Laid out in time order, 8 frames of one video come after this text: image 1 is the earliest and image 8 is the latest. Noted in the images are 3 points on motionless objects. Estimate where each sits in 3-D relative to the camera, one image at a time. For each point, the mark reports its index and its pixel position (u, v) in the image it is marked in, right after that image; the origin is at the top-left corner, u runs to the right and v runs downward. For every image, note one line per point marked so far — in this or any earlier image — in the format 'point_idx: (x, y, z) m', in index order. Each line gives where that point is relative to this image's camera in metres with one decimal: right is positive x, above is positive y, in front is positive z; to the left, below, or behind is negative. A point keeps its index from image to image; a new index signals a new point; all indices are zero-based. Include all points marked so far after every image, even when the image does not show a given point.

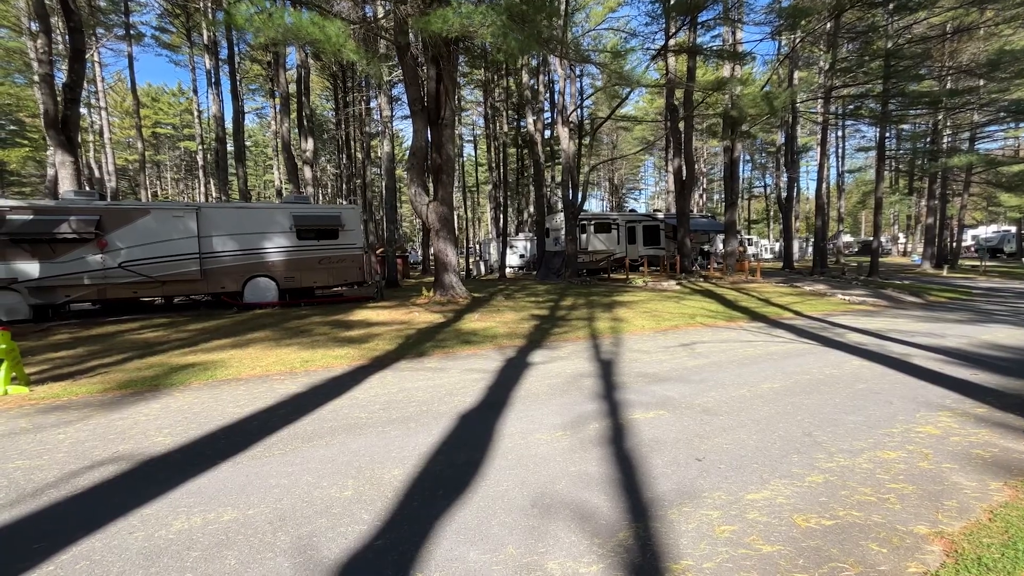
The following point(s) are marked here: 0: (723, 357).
0: (+3.1, -1.0, +6.7) m
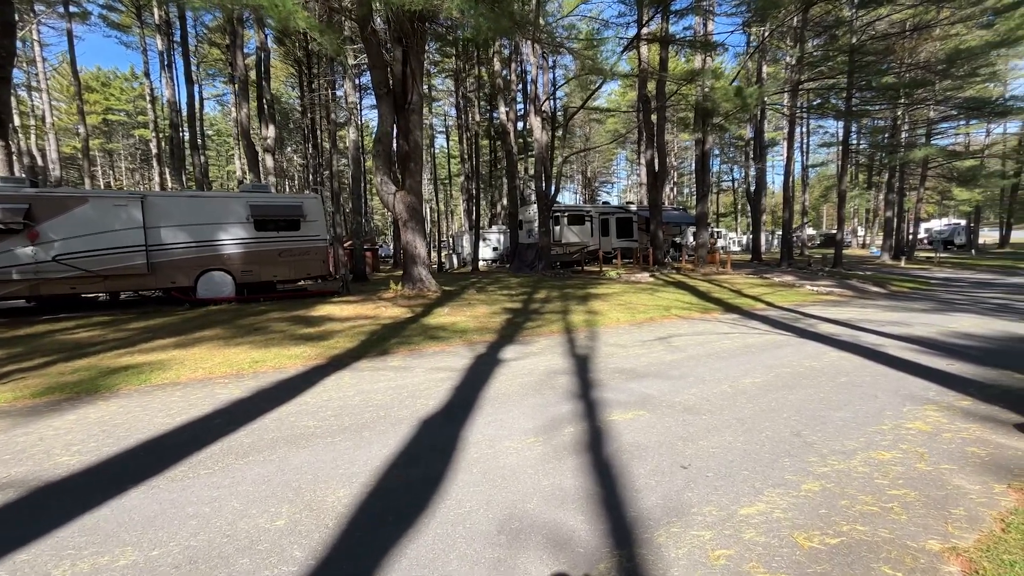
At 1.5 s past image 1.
0: (+2.7, -0.9, +6.5) m
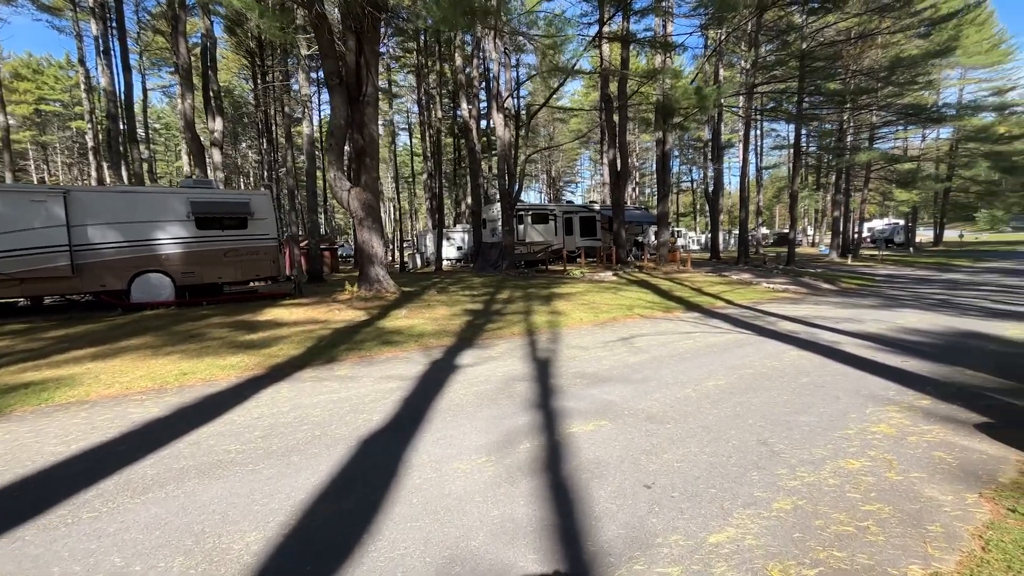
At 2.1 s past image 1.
0: (+2.1, -0.9, +6.4) m
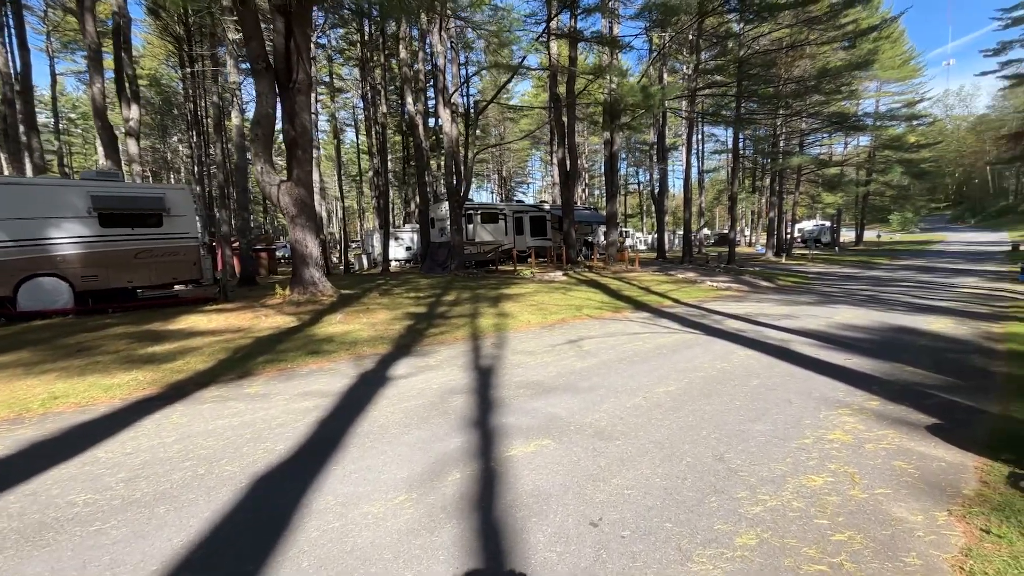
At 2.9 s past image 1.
0: (+1.4, -0.9, +6.1) m
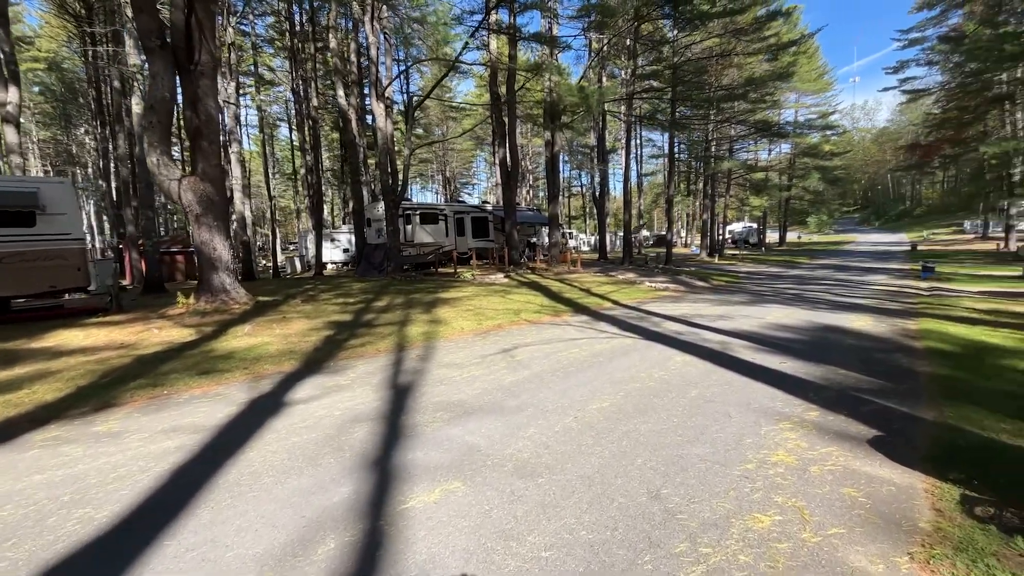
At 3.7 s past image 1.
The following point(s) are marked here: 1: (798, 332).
0: (+0.4, -1.0, +5.6) m
1: (+4.9, -0.7, +7.7) m
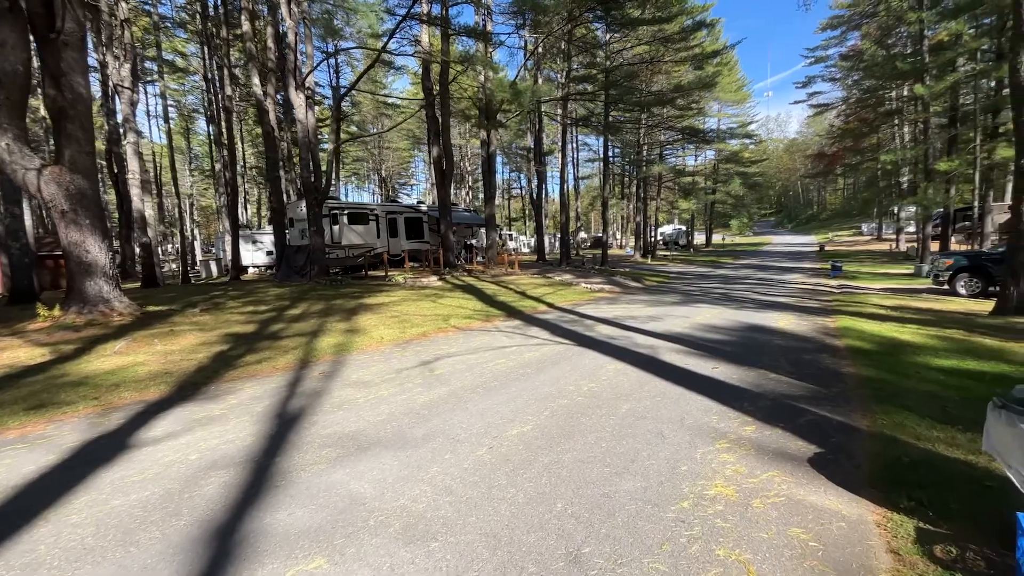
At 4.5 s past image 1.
0: (-0.5, -1.0, +5.0) m
1: (+3.6, -0.8, +7.7) m
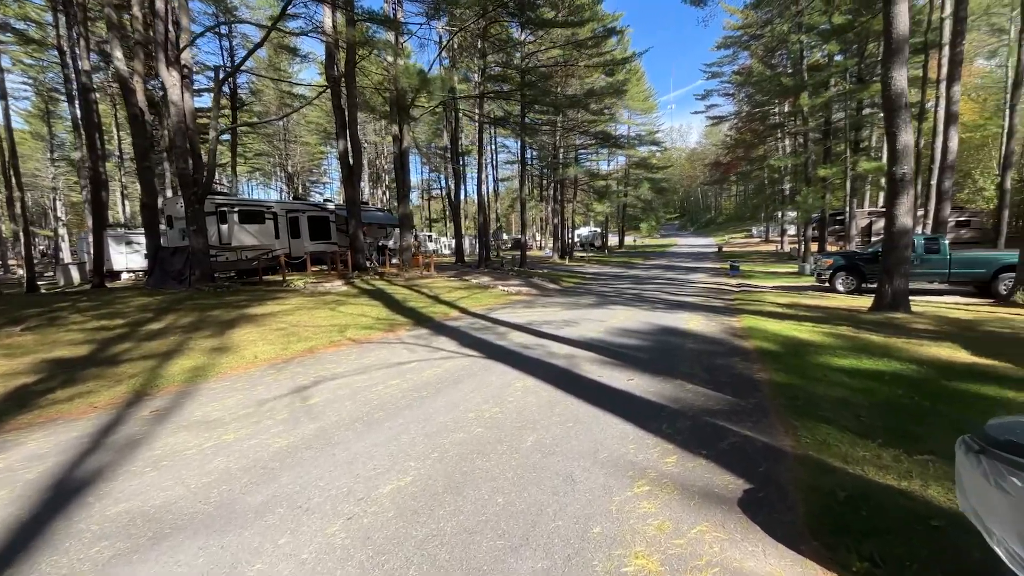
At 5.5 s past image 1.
0: (-1.5, -1.1, +4.1) m
1: (+2.1, -0.8, +7.4) m
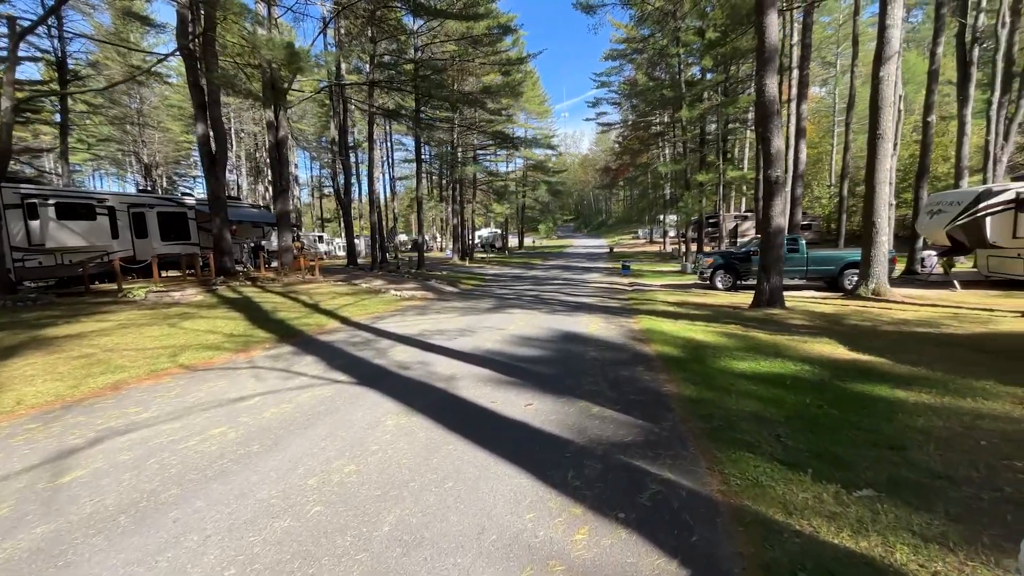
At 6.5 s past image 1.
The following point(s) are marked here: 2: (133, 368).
0: (-2.4, -1.2, +2.8) m
1: (+0.4, -0.9, +6.8) m
2: (-5.0, -1.0, +6.0) m
